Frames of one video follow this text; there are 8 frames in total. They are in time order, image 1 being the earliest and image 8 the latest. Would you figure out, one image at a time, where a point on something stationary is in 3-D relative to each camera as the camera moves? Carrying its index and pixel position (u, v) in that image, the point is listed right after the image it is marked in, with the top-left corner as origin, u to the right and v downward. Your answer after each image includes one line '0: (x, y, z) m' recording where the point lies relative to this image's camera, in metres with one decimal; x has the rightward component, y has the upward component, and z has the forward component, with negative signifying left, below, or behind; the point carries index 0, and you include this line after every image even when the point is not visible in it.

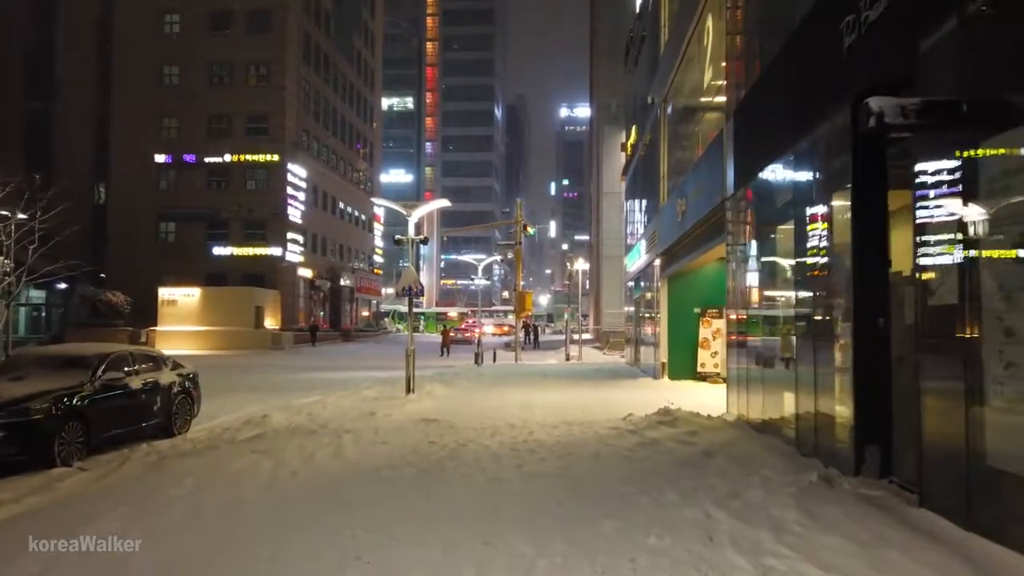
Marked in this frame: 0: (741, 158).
0: (+3.7, +2.0, +11.8) m
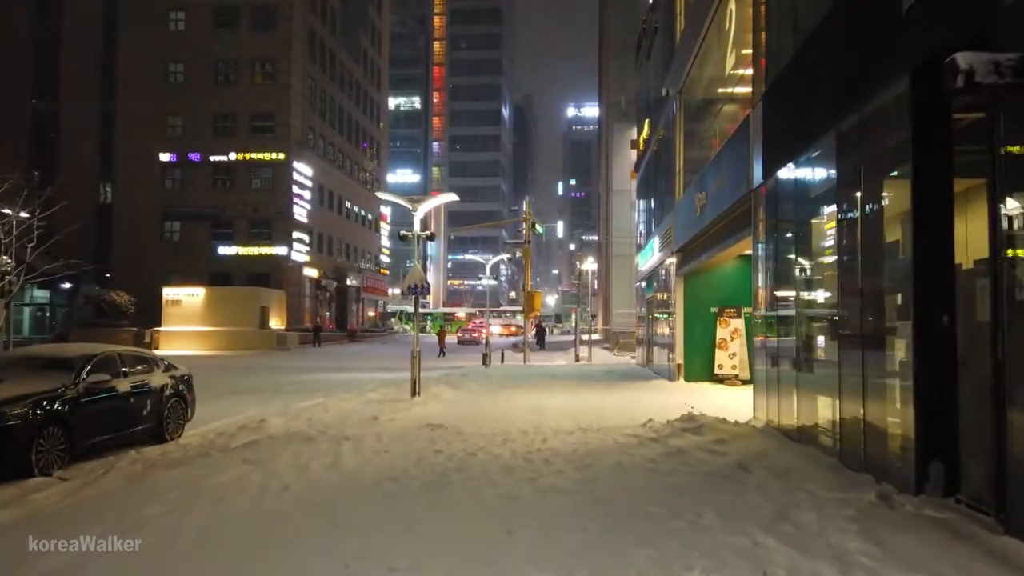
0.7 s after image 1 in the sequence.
0: (+3.8, +2.1, +11.0) m
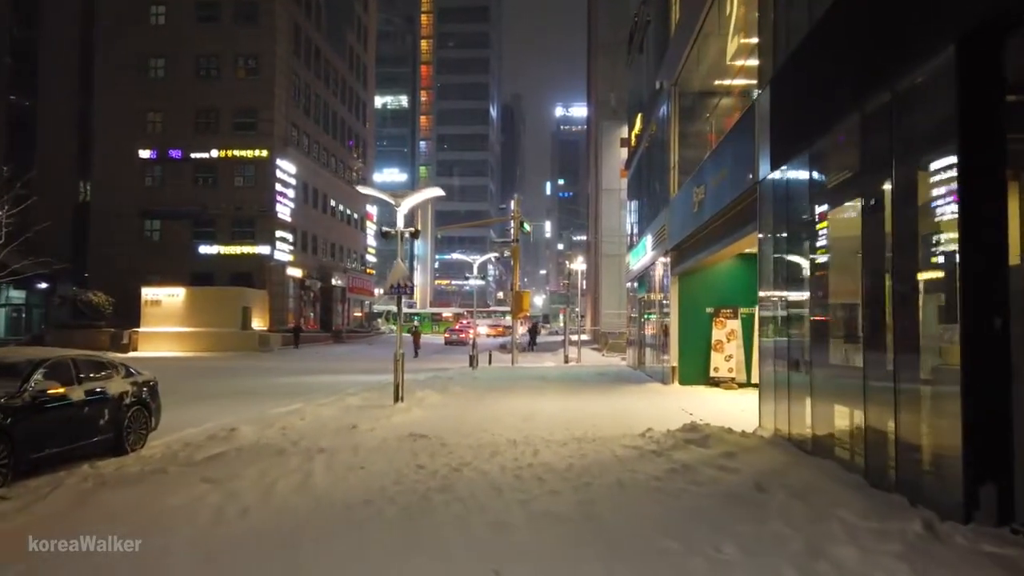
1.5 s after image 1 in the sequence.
0: (+3.7, +2.1, +10.2) m
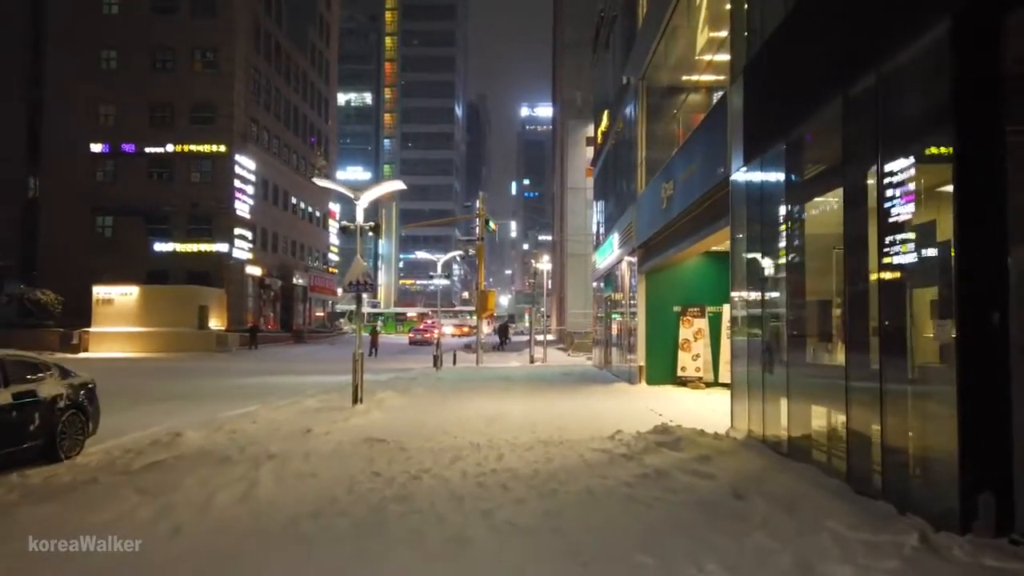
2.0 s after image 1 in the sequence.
0: (+3.2, +2.1, +9.9) m
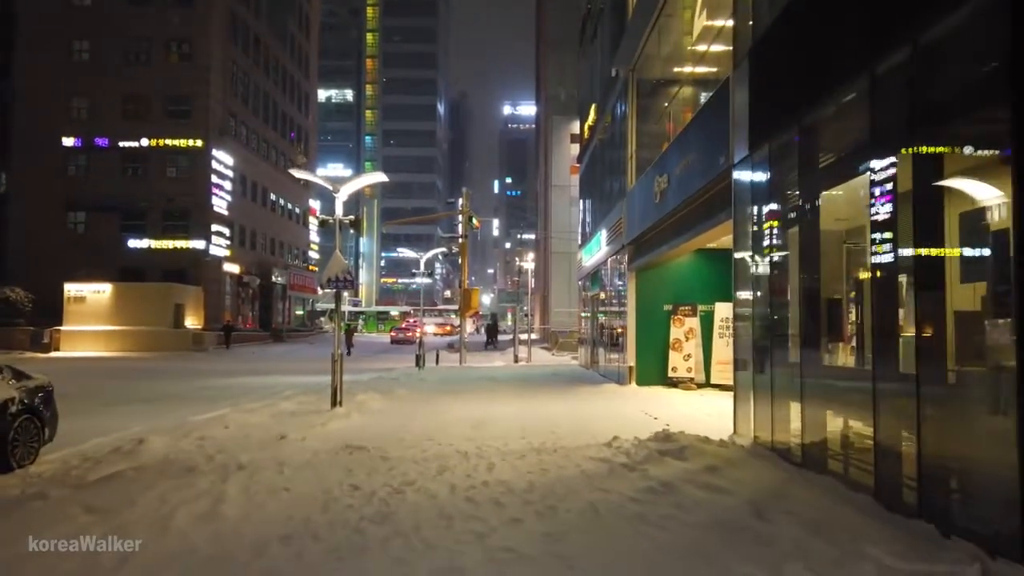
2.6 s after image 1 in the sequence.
0: (+3.1, +2.2, +9.3) m
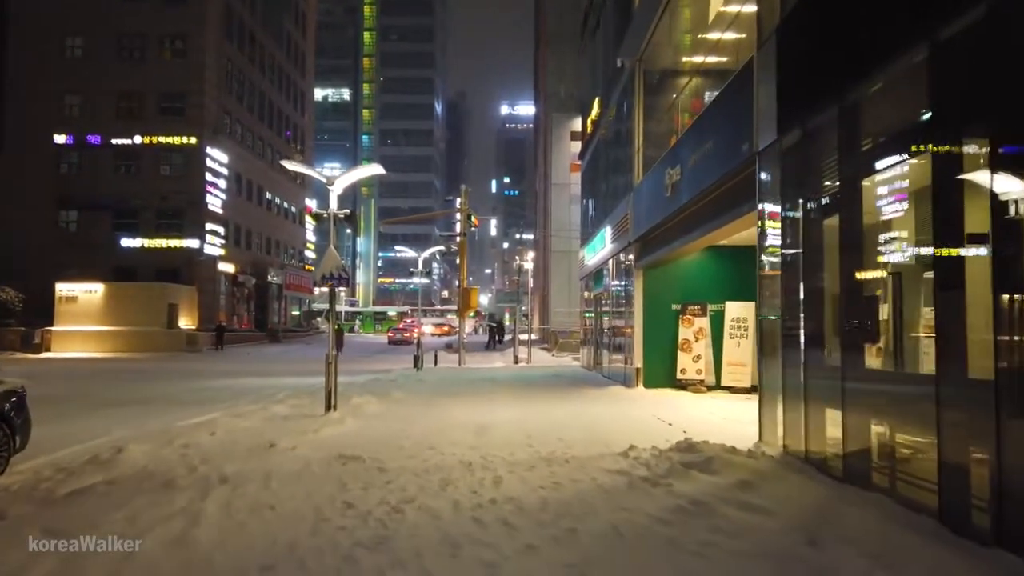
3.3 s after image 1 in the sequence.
0: (+3.2, +2.2, +8.5) m
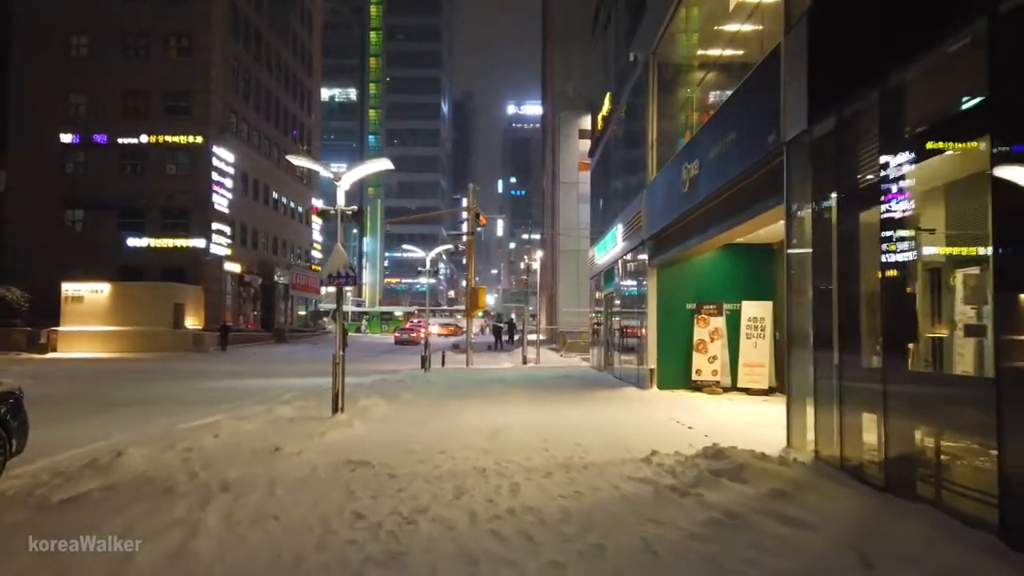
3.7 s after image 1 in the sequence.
0: (+3.4, +2.2, +8.1) m
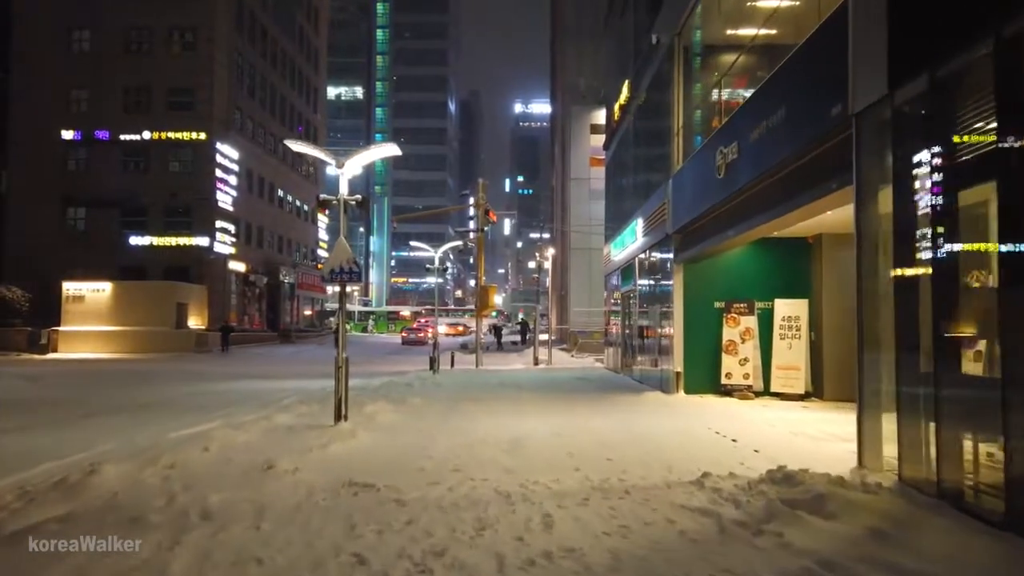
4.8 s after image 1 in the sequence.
0: (+3.6, +2.3, +6.9) m
